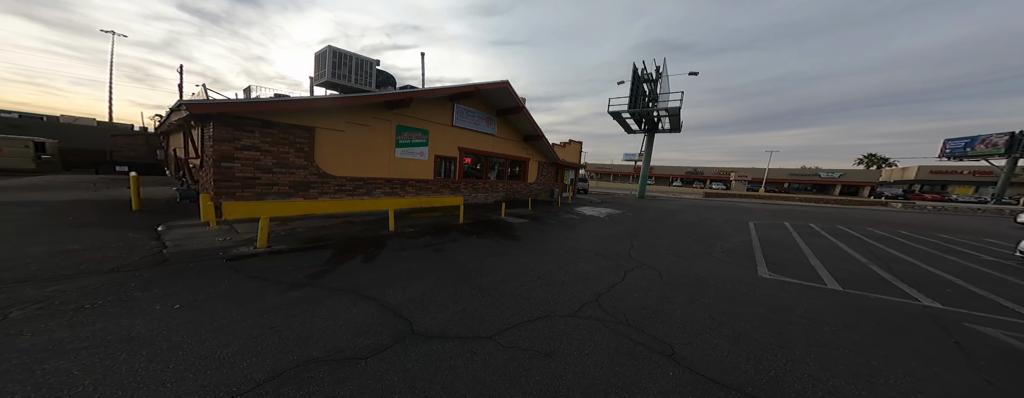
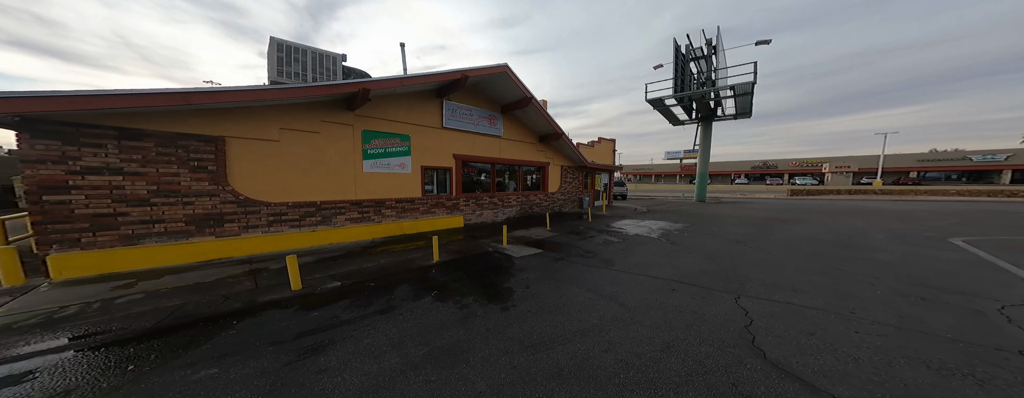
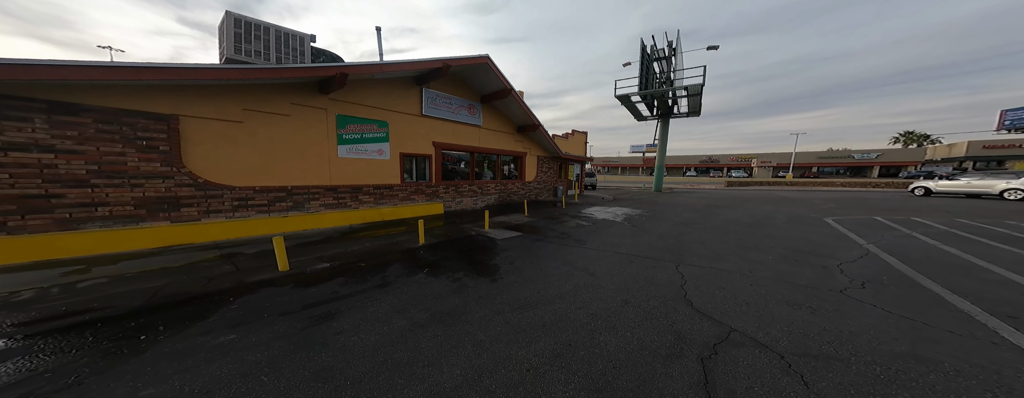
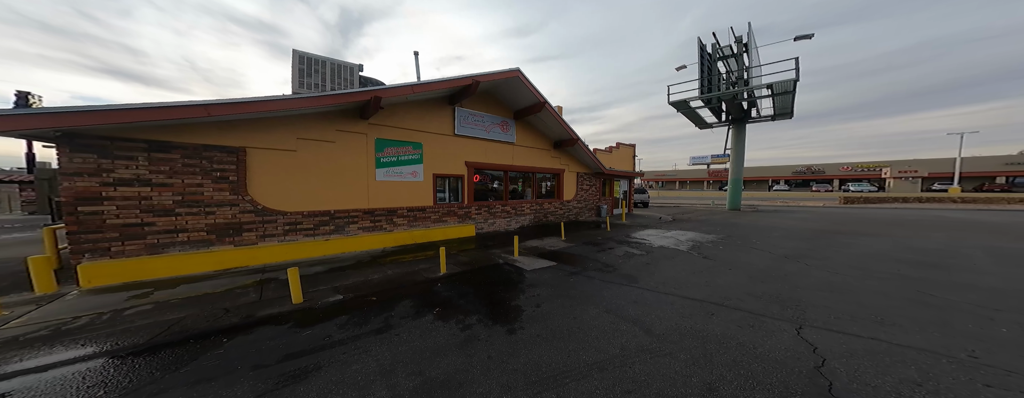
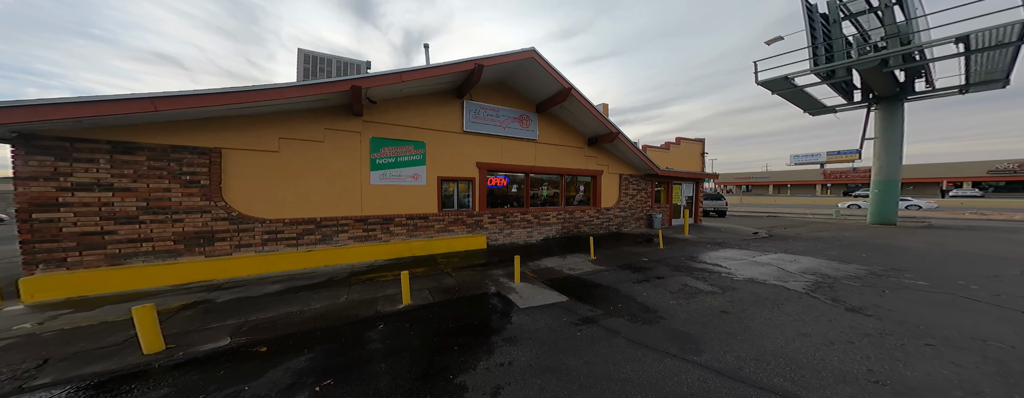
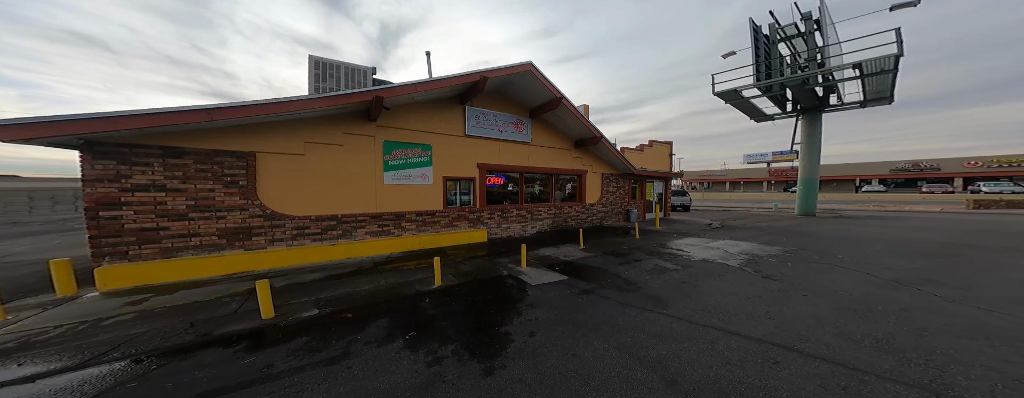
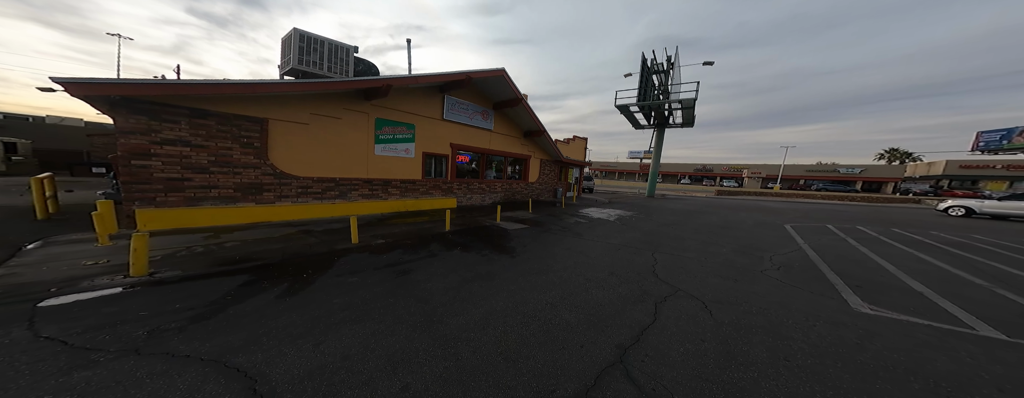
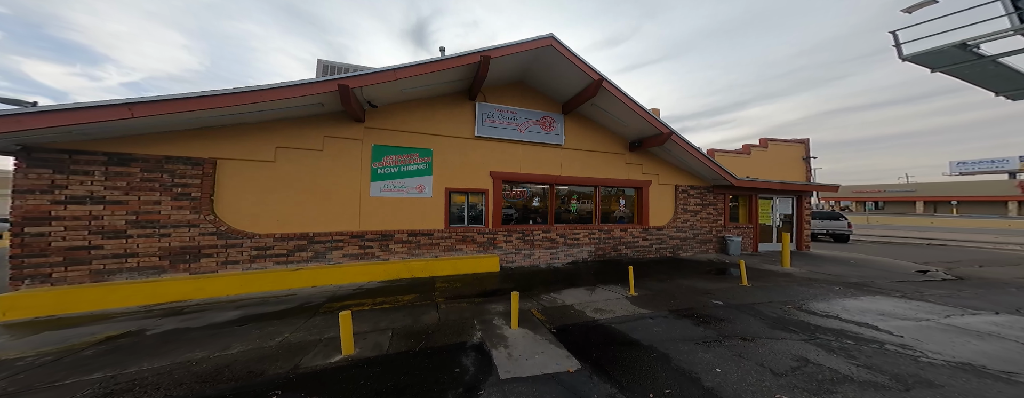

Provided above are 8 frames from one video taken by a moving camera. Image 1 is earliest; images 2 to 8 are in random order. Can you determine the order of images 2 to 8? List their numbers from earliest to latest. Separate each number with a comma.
7, 3, 2, 4, 6, 5, 8
